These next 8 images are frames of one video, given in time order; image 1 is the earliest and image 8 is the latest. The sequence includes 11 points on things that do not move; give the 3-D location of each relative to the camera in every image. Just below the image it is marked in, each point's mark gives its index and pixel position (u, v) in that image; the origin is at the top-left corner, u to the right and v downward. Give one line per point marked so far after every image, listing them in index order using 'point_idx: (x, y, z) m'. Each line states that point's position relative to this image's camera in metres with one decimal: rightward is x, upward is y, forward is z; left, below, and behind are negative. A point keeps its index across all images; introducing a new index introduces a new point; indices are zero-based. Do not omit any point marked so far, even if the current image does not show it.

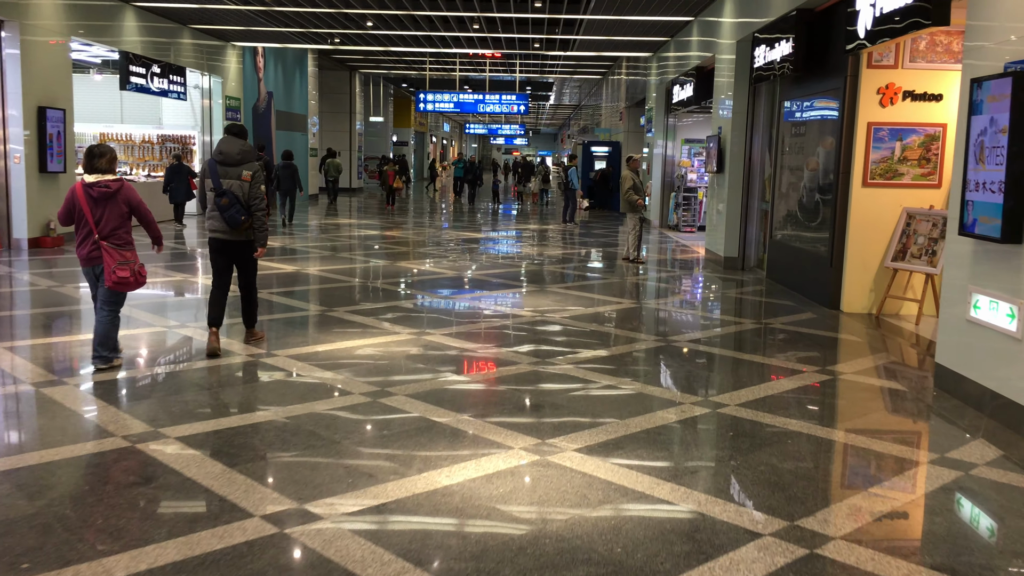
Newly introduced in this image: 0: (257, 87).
0: (-5.3, +4.2, +18.6) m
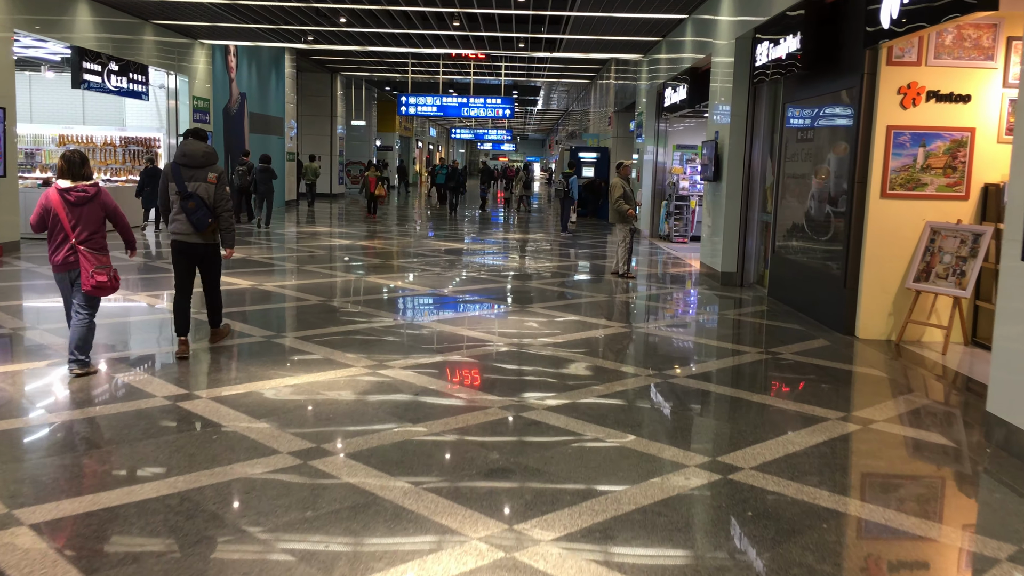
0: (-5.6, +4.0, +17.7) m
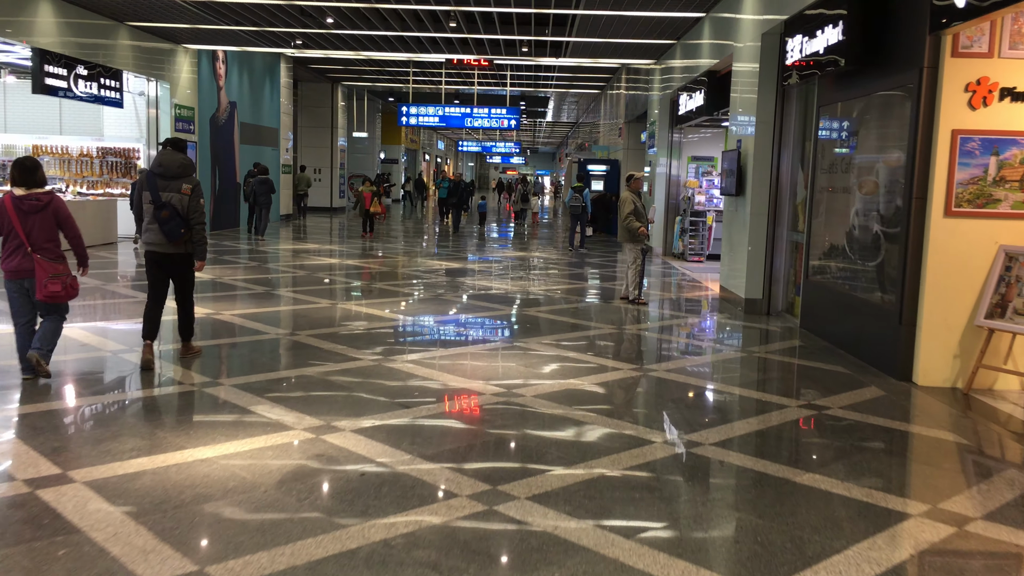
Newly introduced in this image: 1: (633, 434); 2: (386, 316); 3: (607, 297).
0: (-5.5, +3.6, +16.8) m
1: (+0.6, -0.7, +4.5) m
2: (-1.2, -0.3, +8.5) m
3: (+1.0, -0.1, +9.7) m
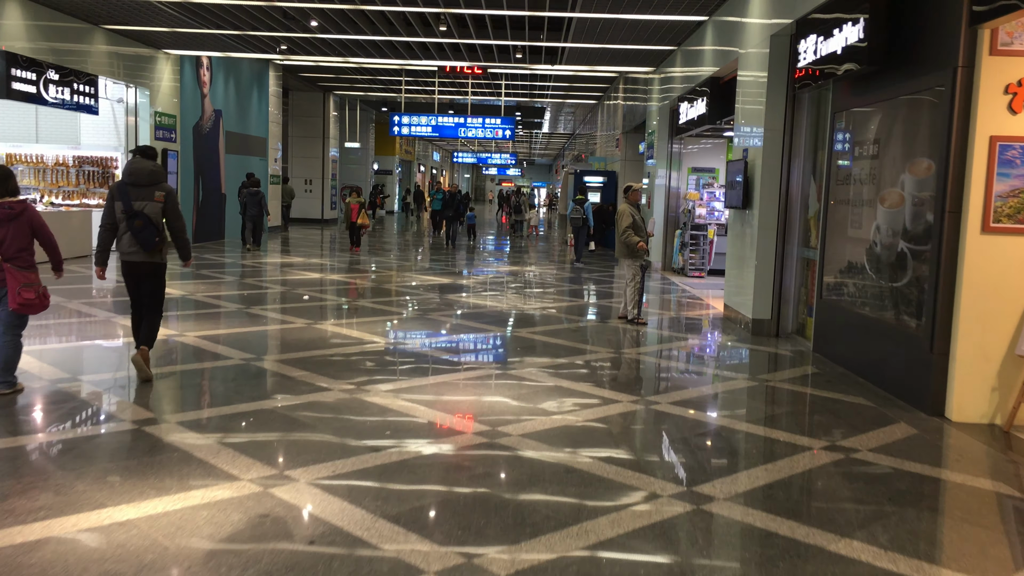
0: (-5.6, +3.3, +16.2) m
1: (+0.5, -0.8, +3.9) m
2: (-1.3, -0.4, +7.9) m
3: (+0.9, -0.3, +9.1) m
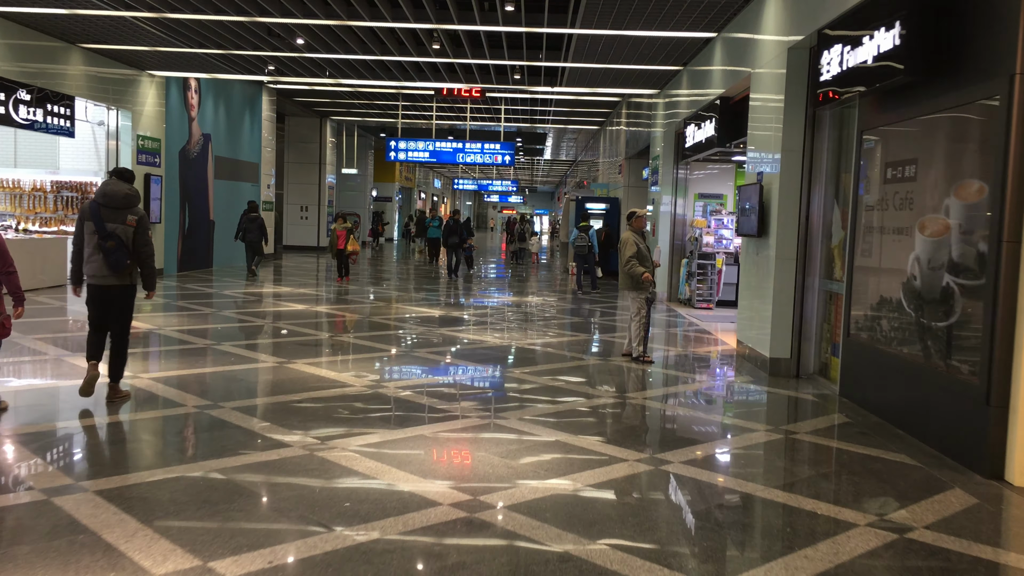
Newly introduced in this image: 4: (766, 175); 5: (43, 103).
0: (-5.6, +2.8, +15.6) m
1: (+0.5, -1.0, +3.2) m
2: (-1.3, -0.7, +7.2) m
3: (+0.9, -0.6, +8.4) m
4: (+2.1, +0.9, +7.4) m
5: (-5.9, +2.3, +11.4) m
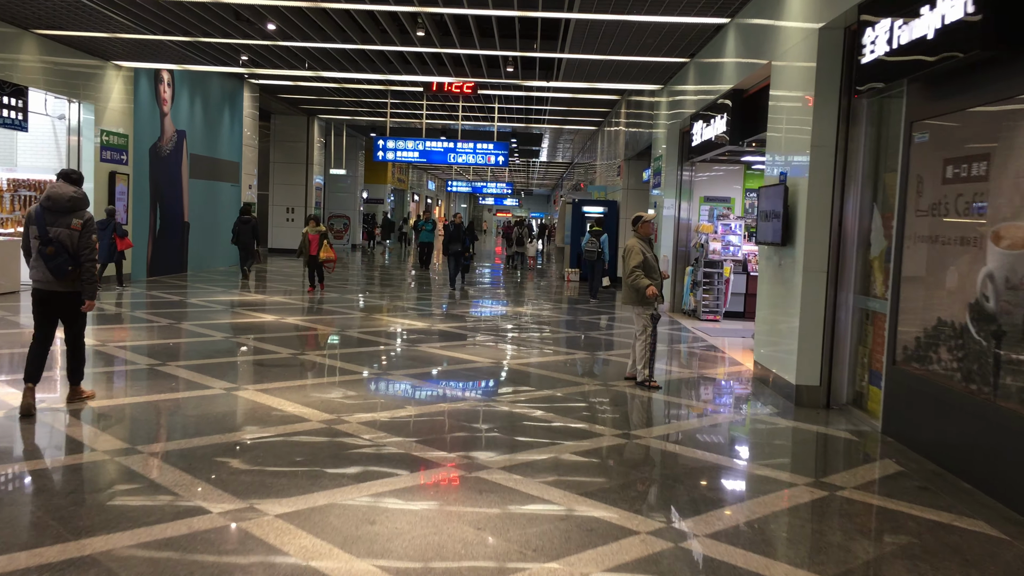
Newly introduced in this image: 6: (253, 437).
0: (-5.8, +2.7, +14.7) m
1: (+0.4, -1.1, +2.3) m
2: (-1.4, -0.8, +6.3) m
3: (+0.8, -0.7, +7.5) m
4: (+2.0, +0.8, +6.5) m
5: (-6.0, +2.2, +10.4) m
6: (-1.5, -0.9, +5.1) m
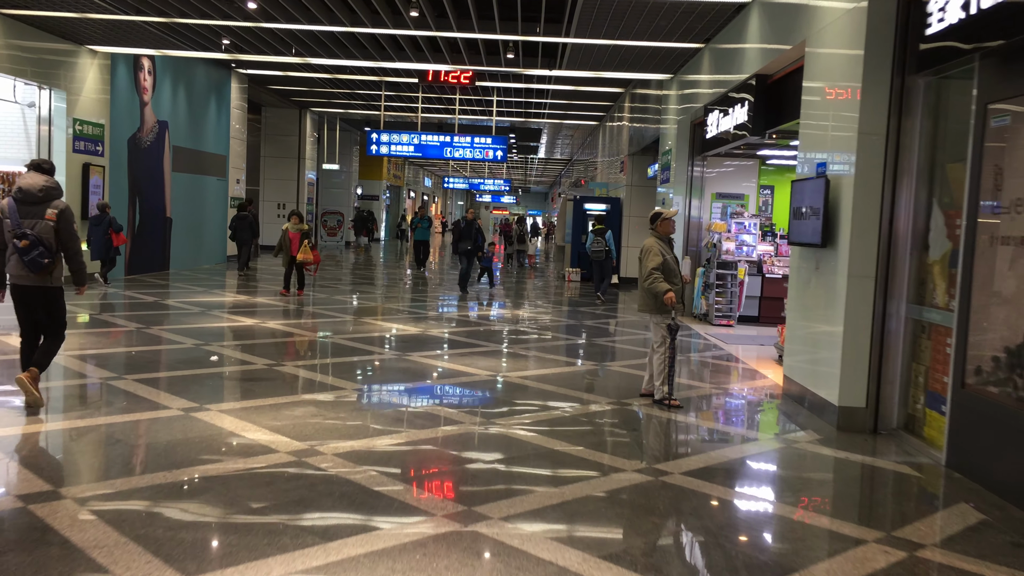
0: (-5.8, +2.7, +13.9) m
1: (+0.4, -1.1, +1.5) m
2: (-1.4, -0.8, +5.5) m
3: (+0.8, -0.8, +6.7) m
4: (+2.0, +0.8, +5.8) m
5: (-6.0, +2.2, +9.6) m
6: (-1.5, -0.9, +4.3) m
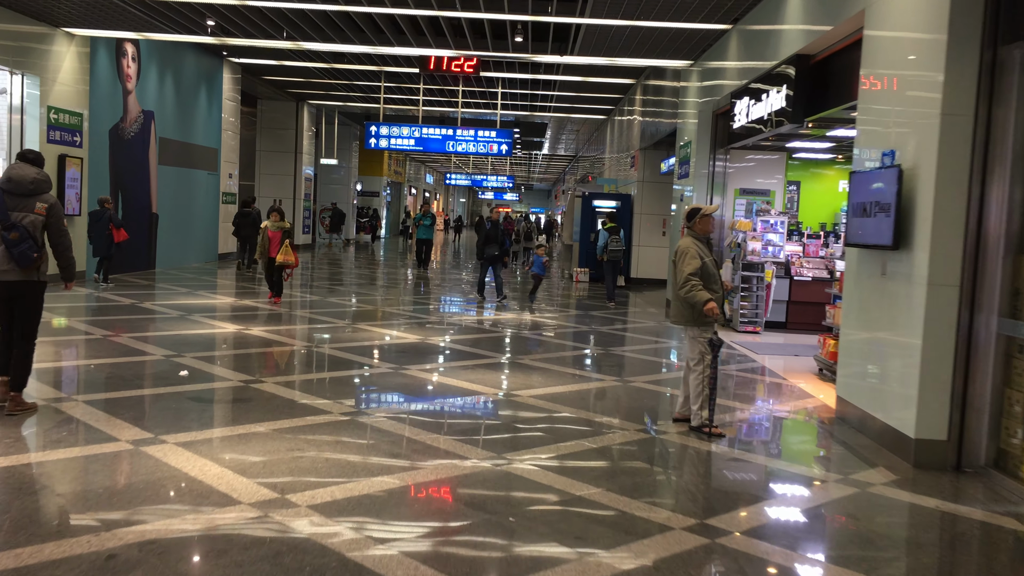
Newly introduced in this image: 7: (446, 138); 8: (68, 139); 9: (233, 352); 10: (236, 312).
0: (-5.7, +2.7, +13.0) m
1: (+0.5, -1.2, +0.6) m
2: (-1.3, -0.9, +4.7) m
3: (+0.9, -0.8, +5.9) m
4: (+2.1, +0.7, +4.9) m
5: (-5.9, +2.2, +8.8) m
6: (-1.4, -0.9, +3.5) m
7: (-1.4, +3.3, +19.8) m
8: (-5.8, +1.9, +11.8) m
9: (-2.4, -0.6, +7.7) m
10: (-3.3, -0.3, +10.7) m
